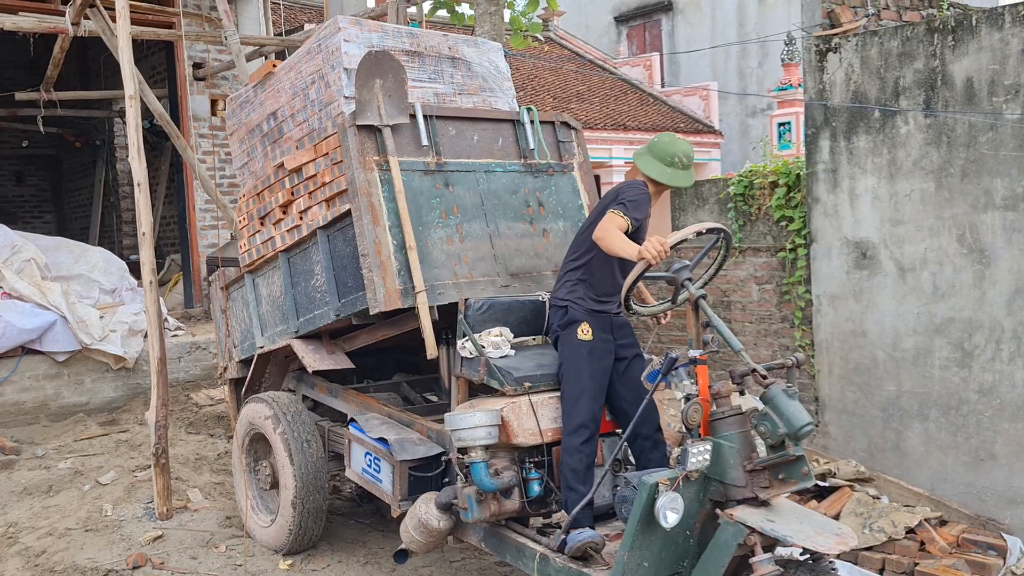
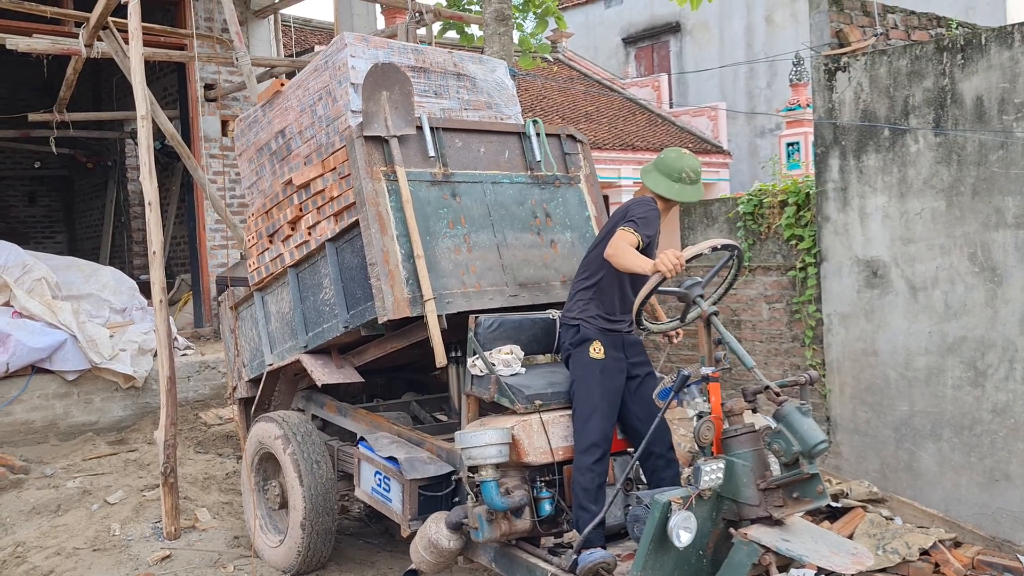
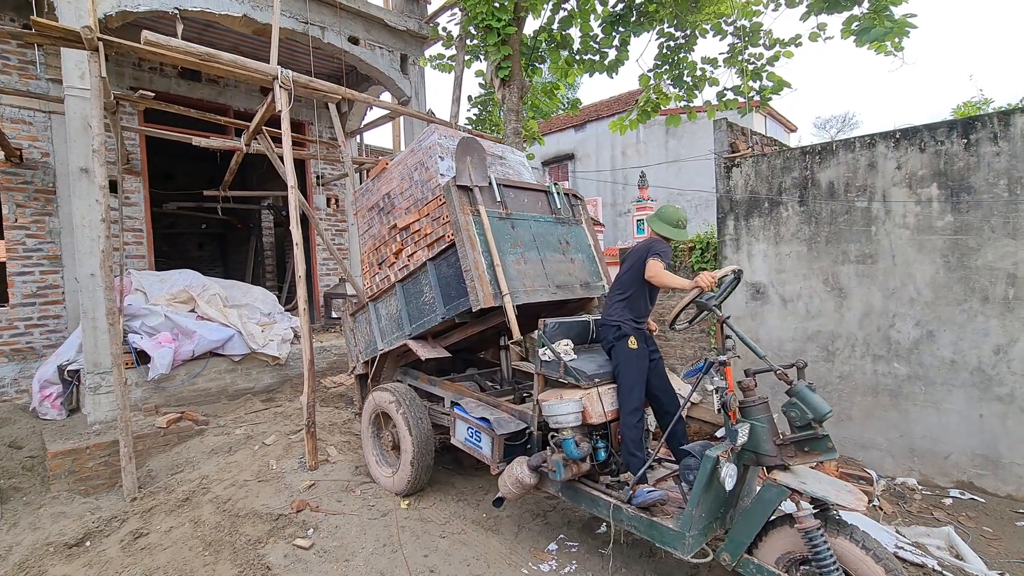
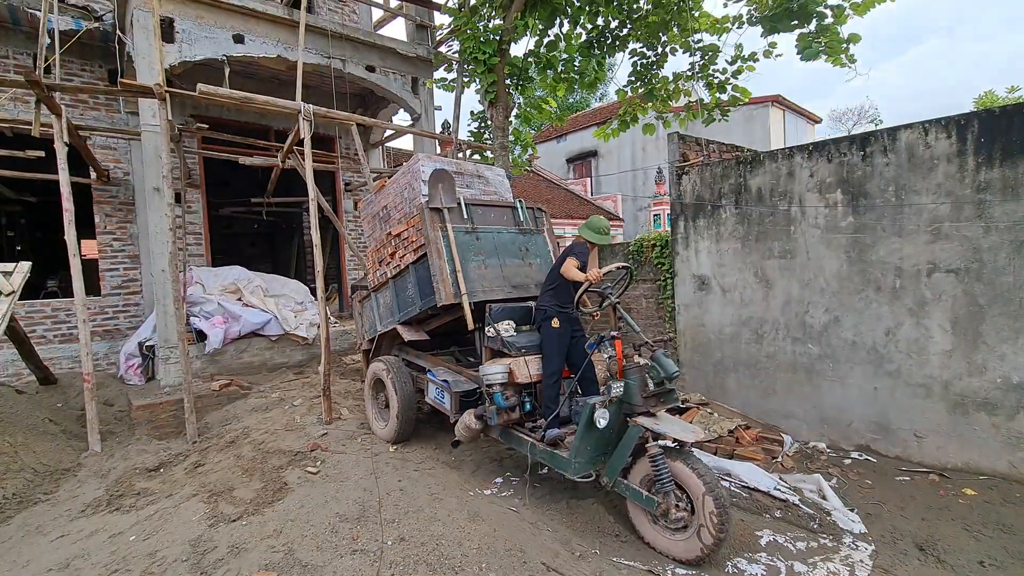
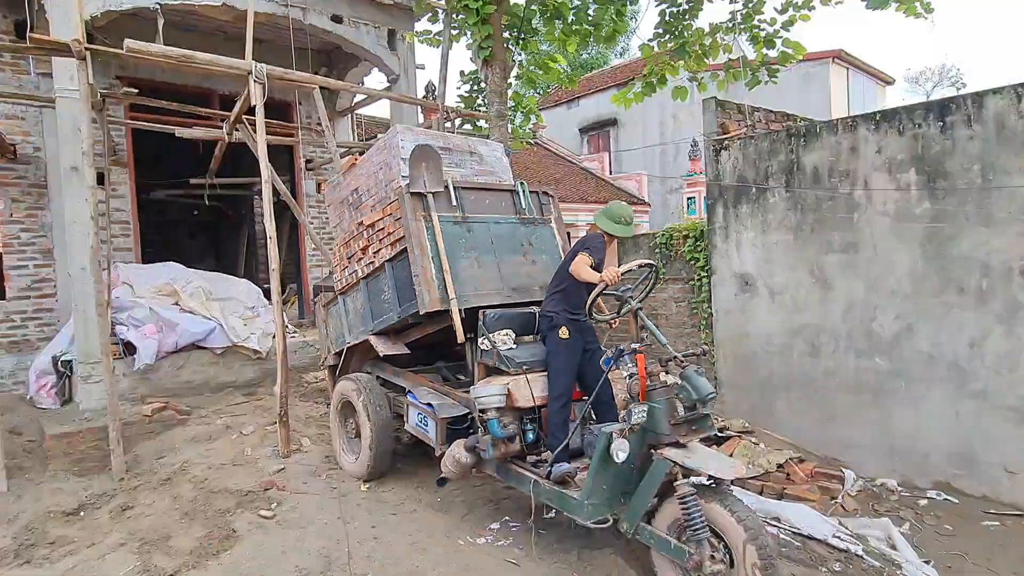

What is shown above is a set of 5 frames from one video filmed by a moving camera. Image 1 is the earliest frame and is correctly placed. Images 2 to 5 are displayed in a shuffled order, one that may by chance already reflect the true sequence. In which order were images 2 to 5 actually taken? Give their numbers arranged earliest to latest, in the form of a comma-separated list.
2, 5, 4, 3
